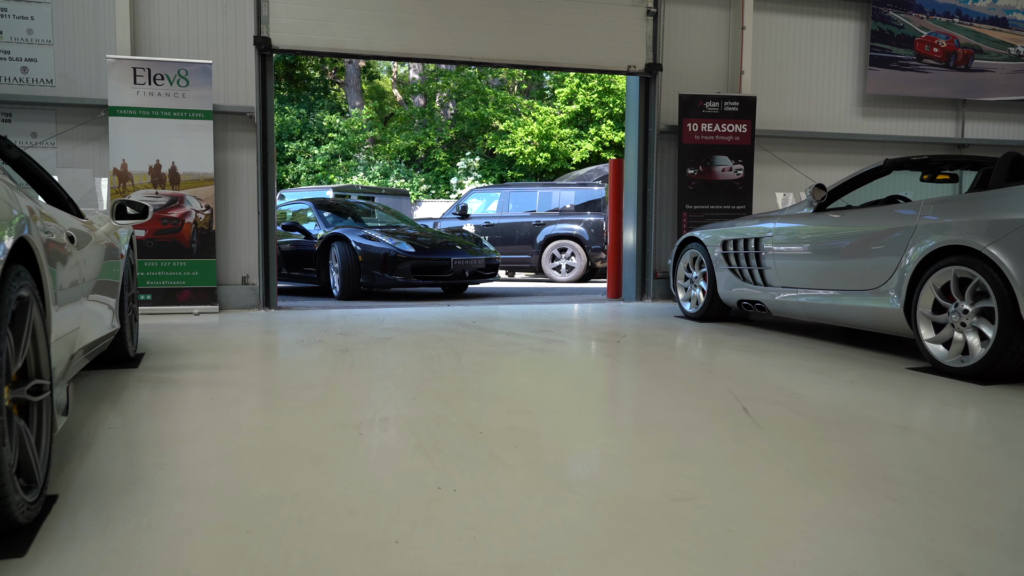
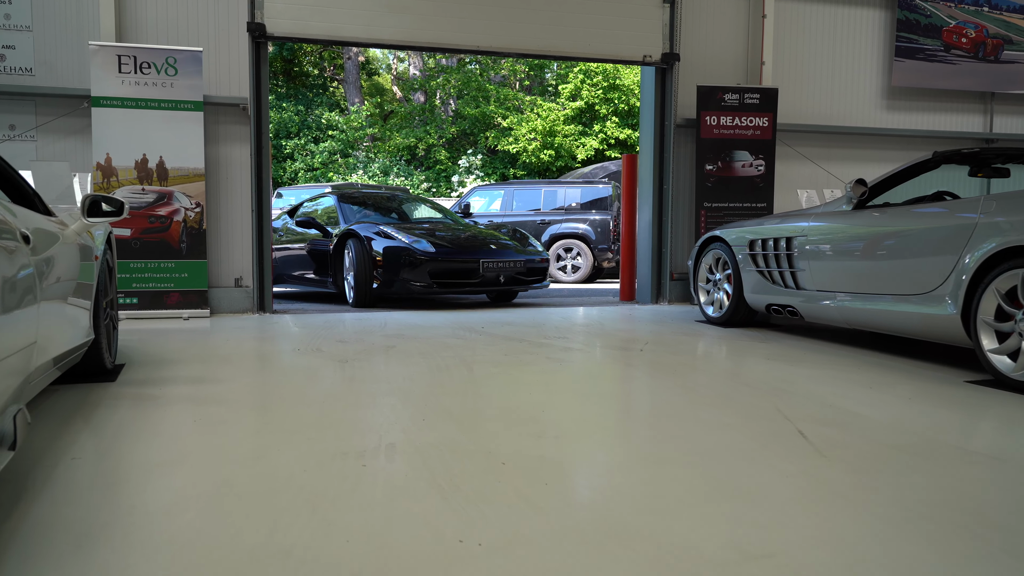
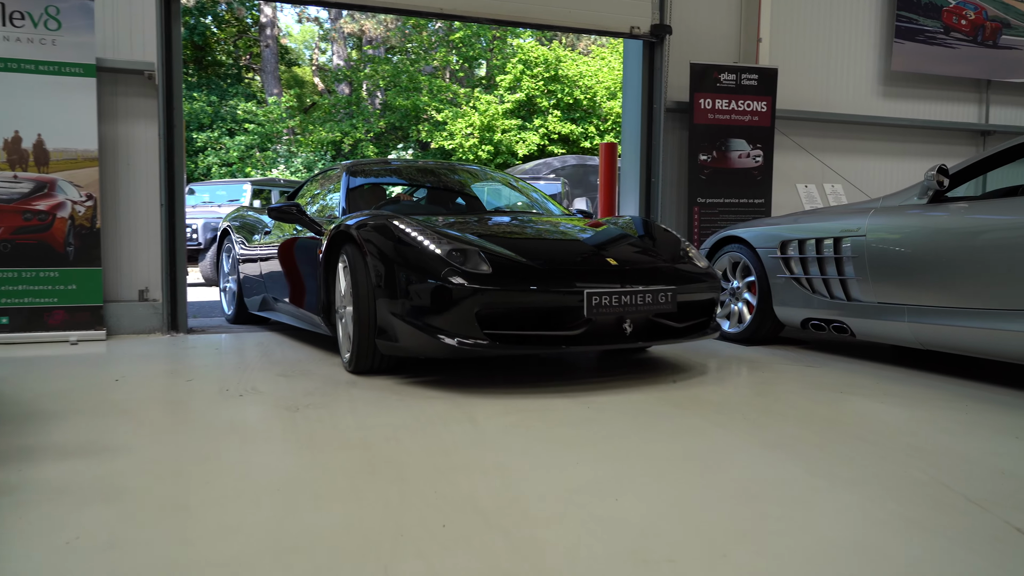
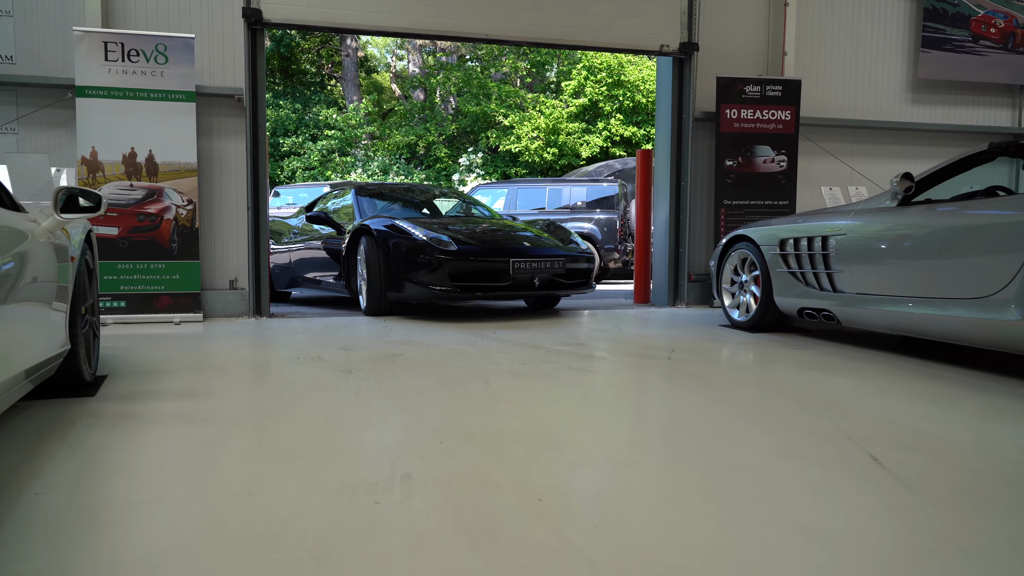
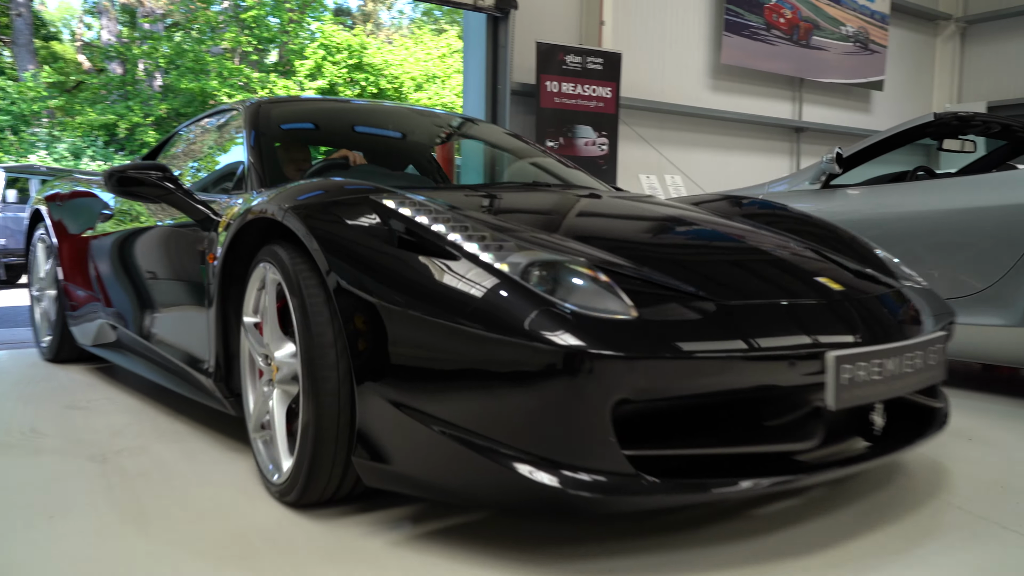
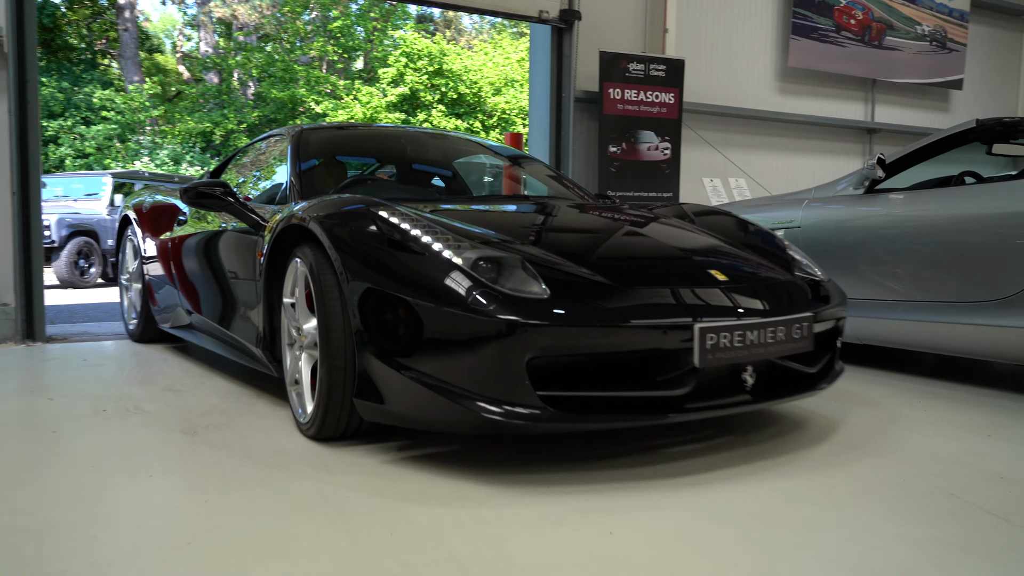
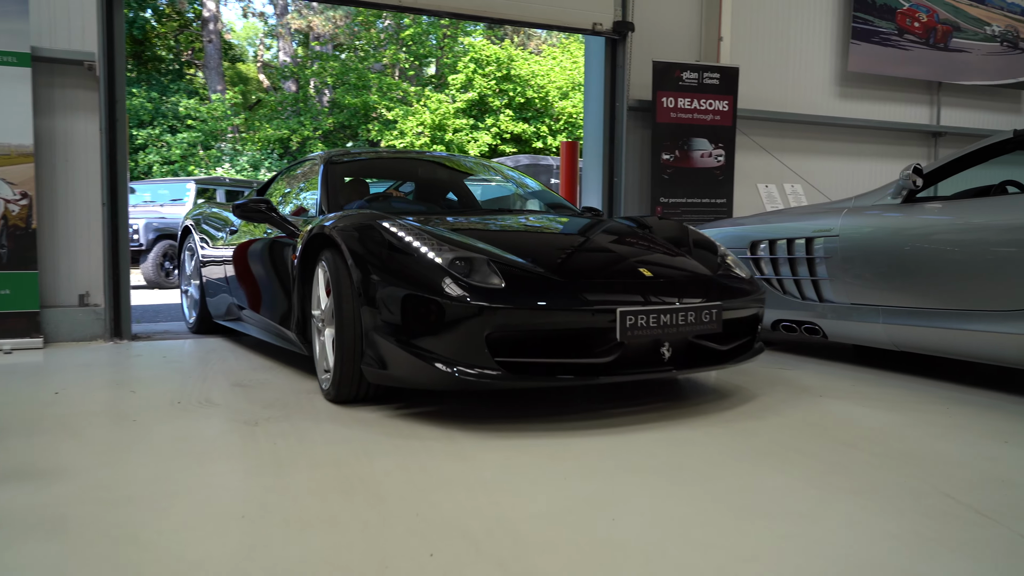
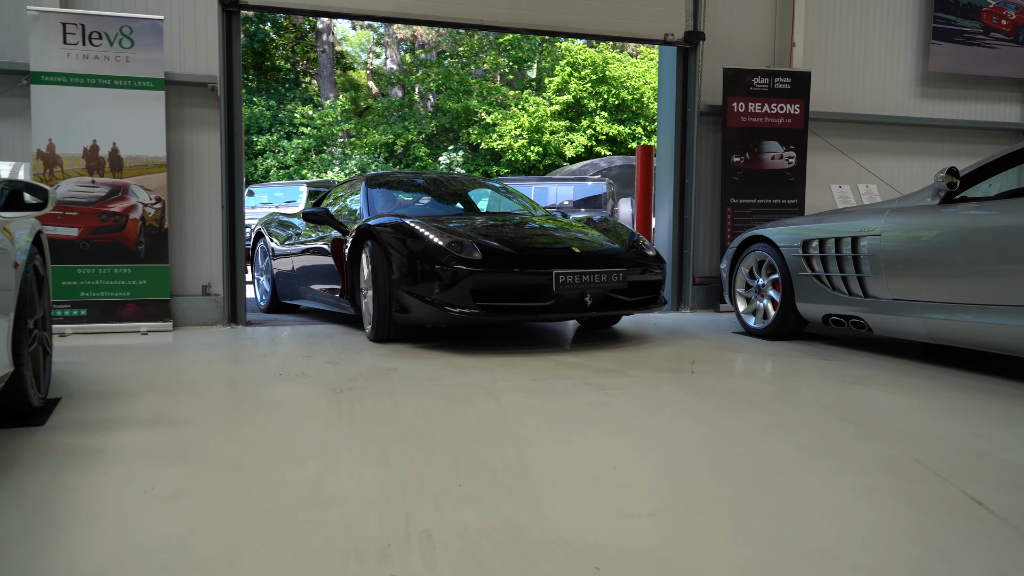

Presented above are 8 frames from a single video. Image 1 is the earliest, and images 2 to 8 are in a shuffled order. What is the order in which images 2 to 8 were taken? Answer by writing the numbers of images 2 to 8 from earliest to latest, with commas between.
2, 4, 8, 3, 7, 6, 5
